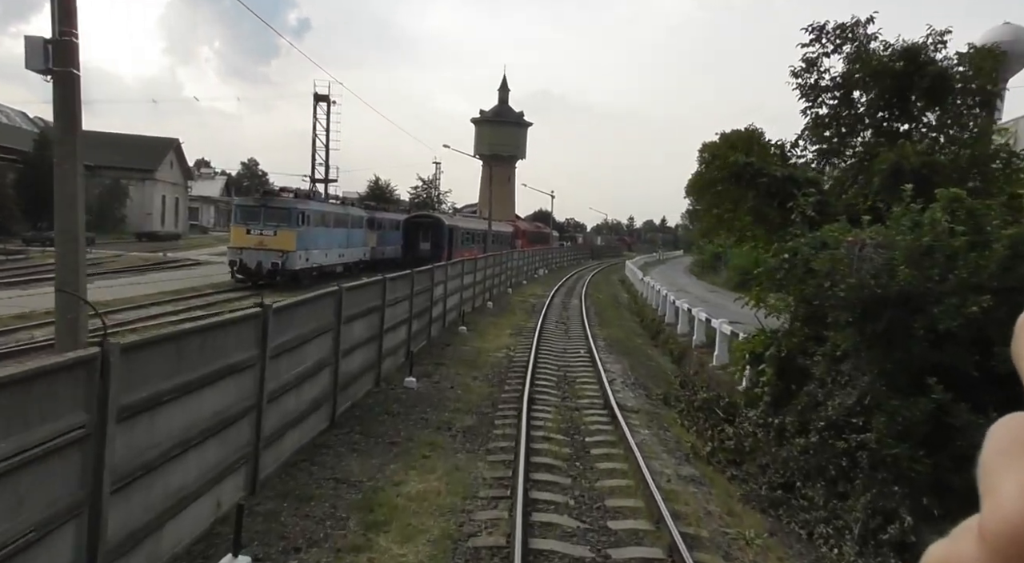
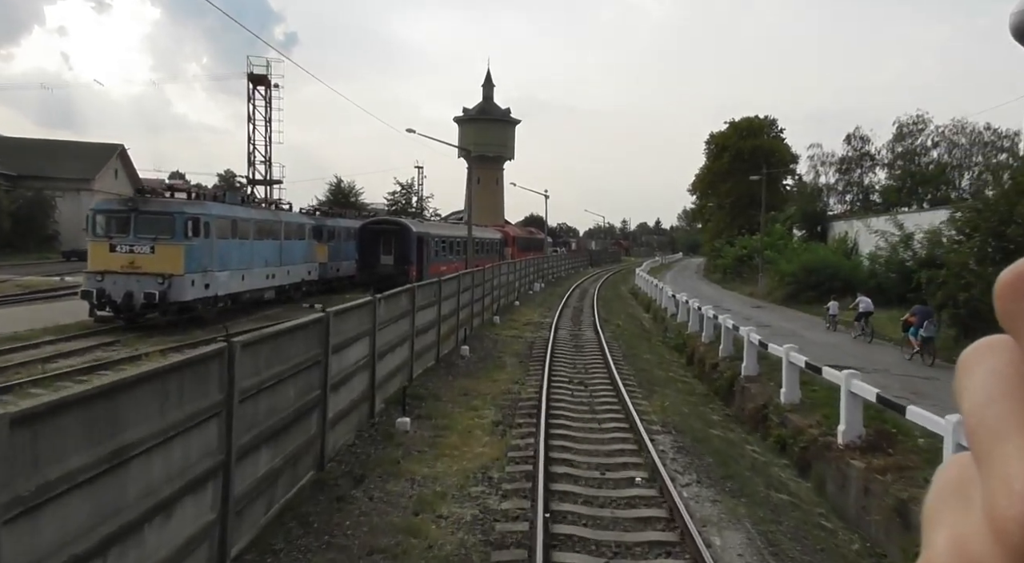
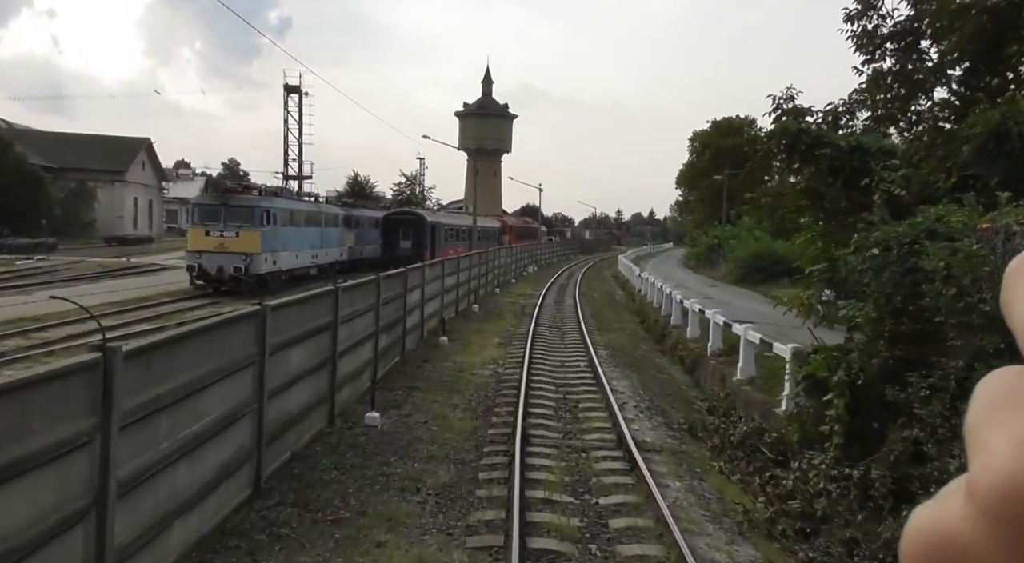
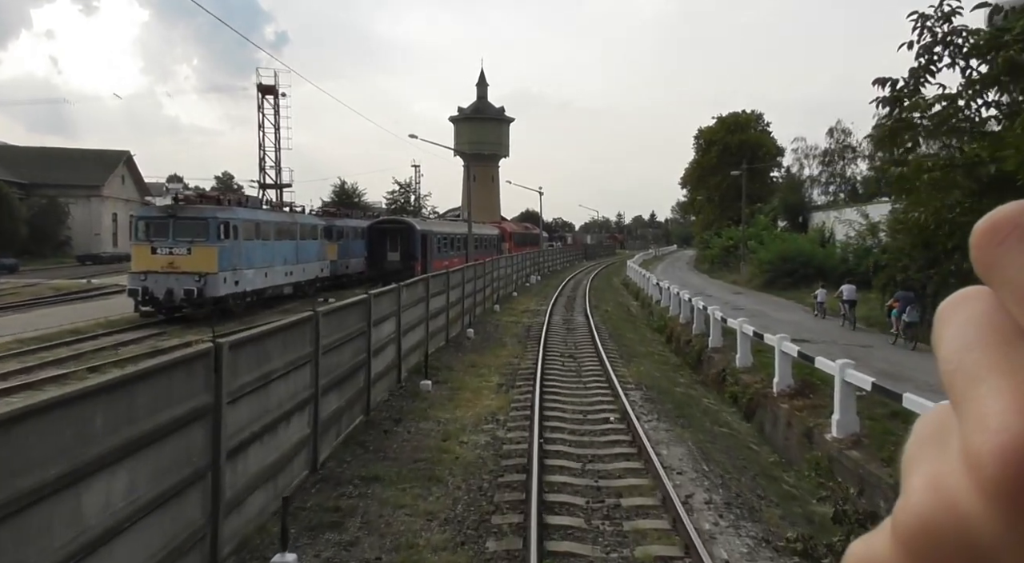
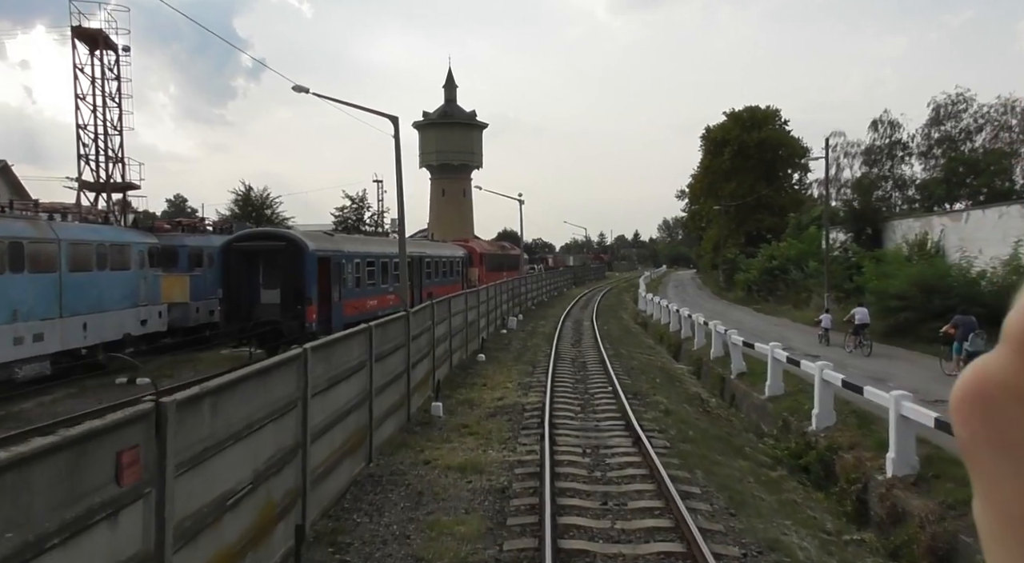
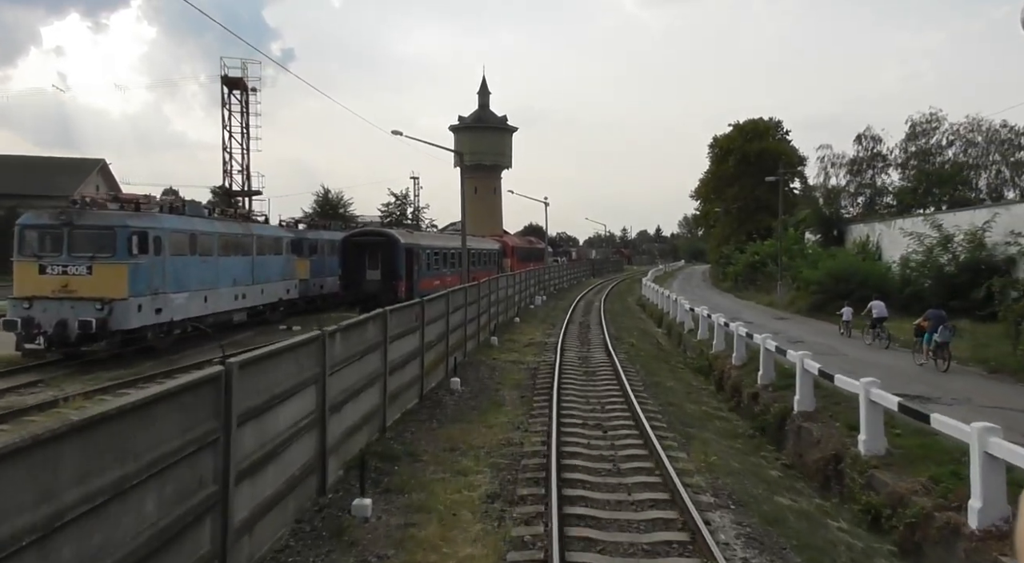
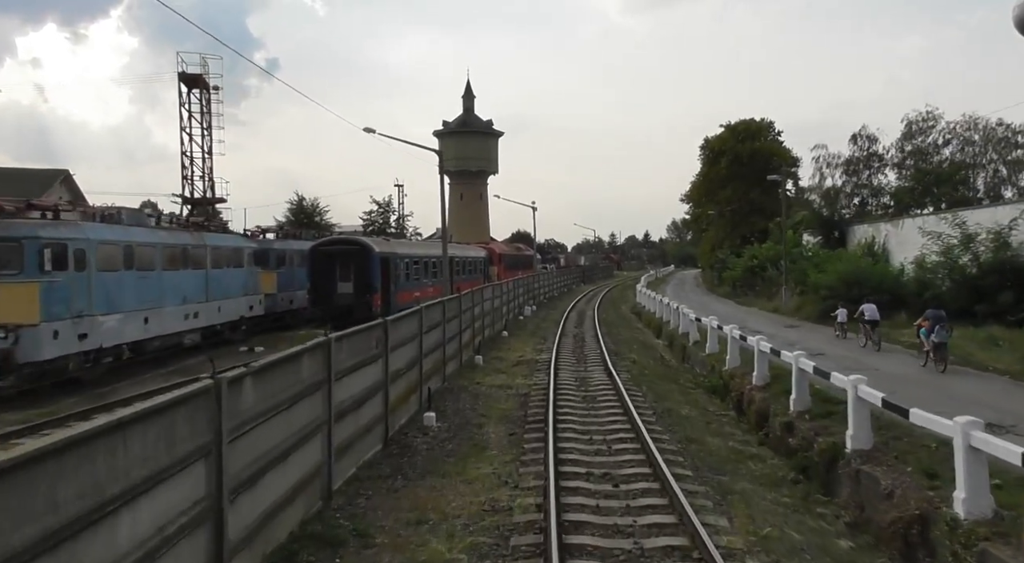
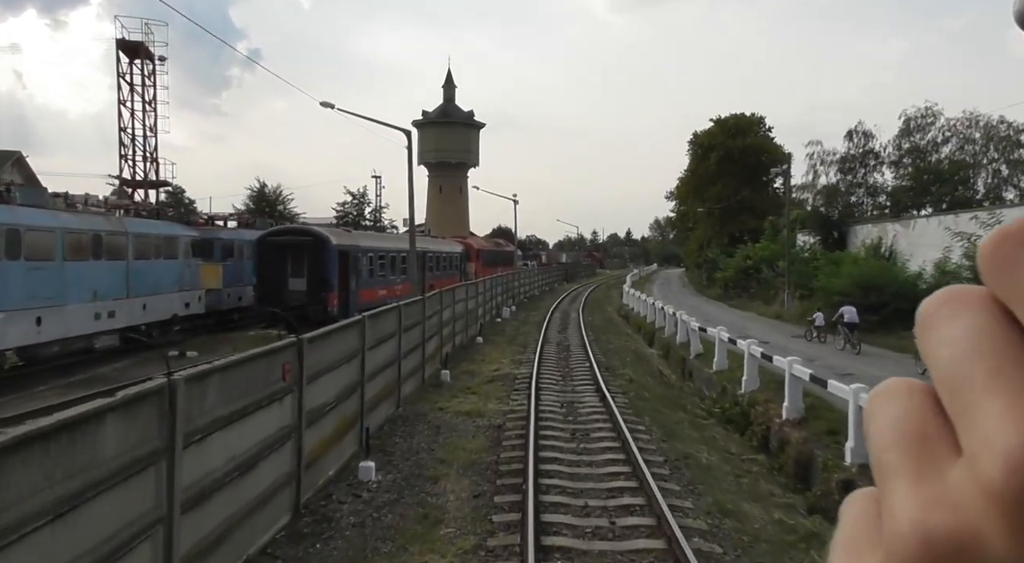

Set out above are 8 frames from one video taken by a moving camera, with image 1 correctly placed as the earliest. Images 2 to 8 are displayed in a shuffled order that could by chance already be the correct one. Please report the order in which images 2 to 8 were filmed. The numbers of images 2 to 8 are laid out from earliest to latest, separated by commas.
3, 4, 2, 6, 7, 8, 5
